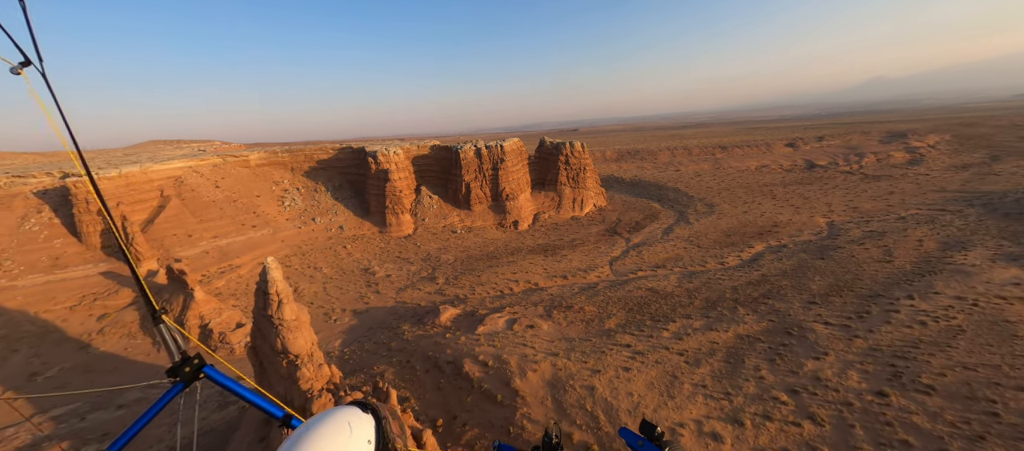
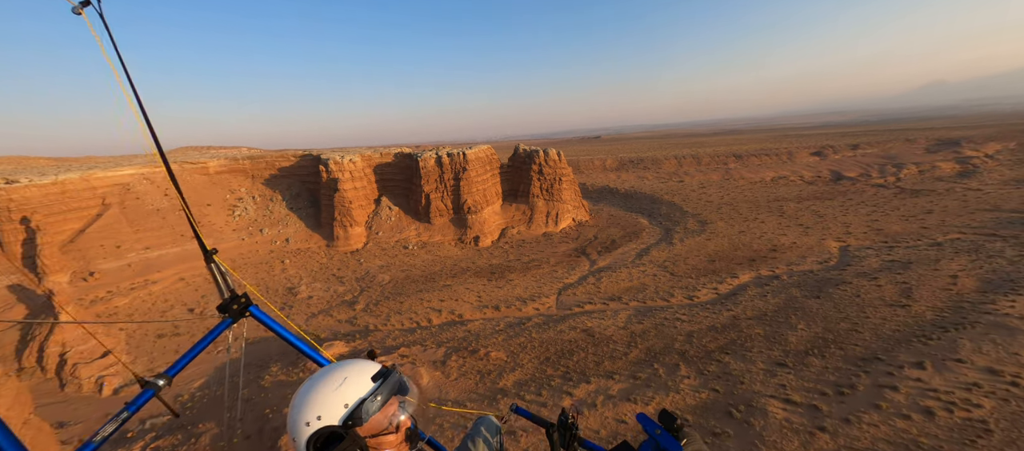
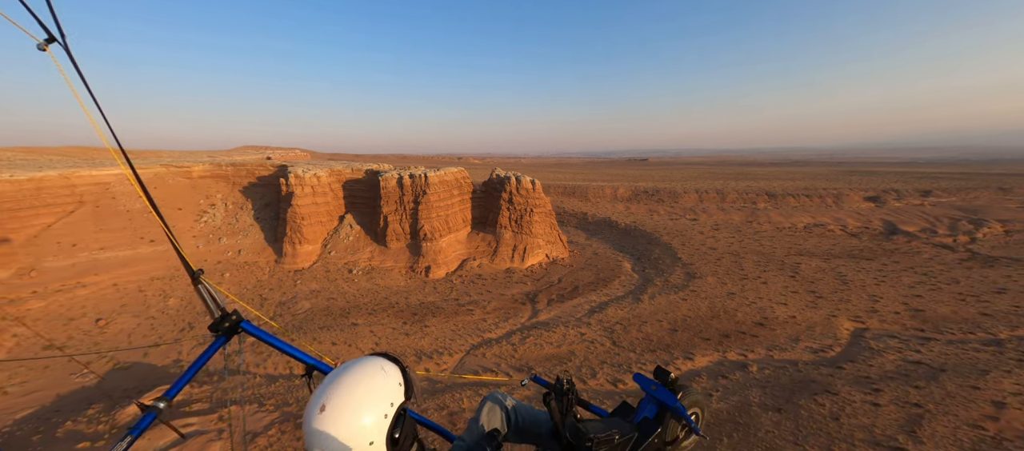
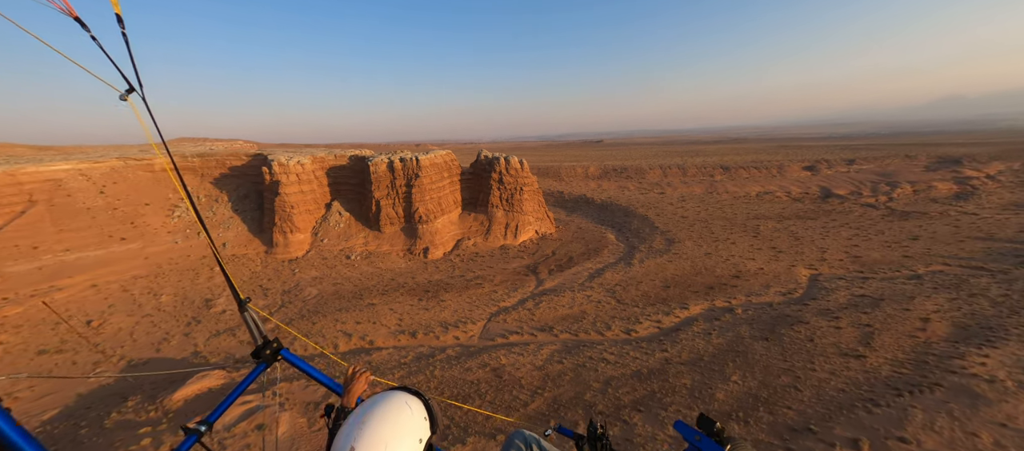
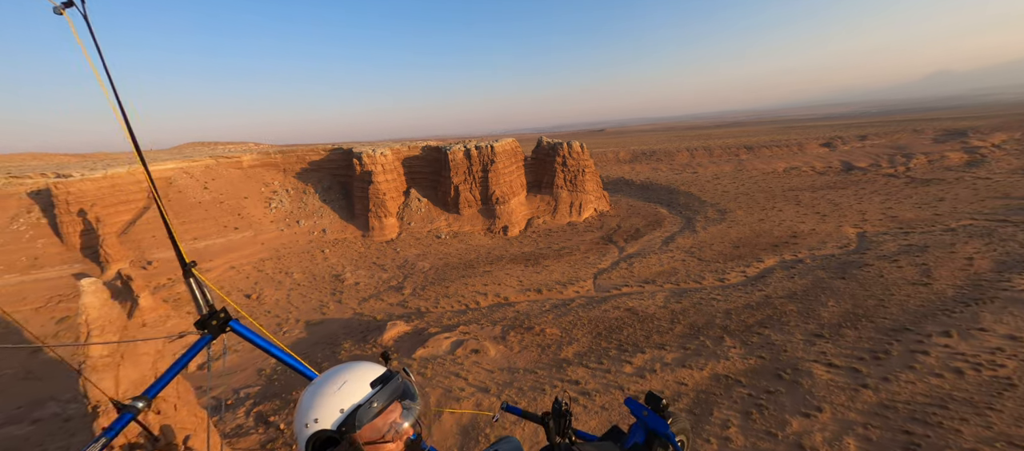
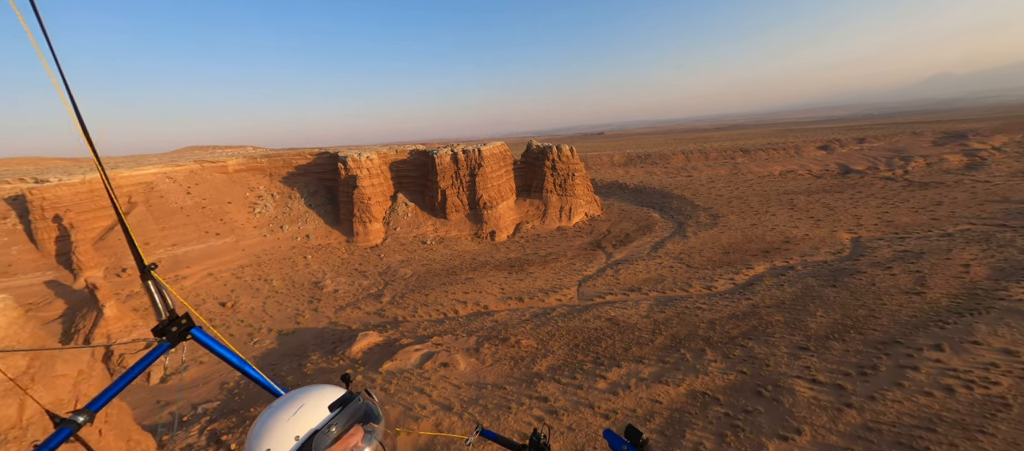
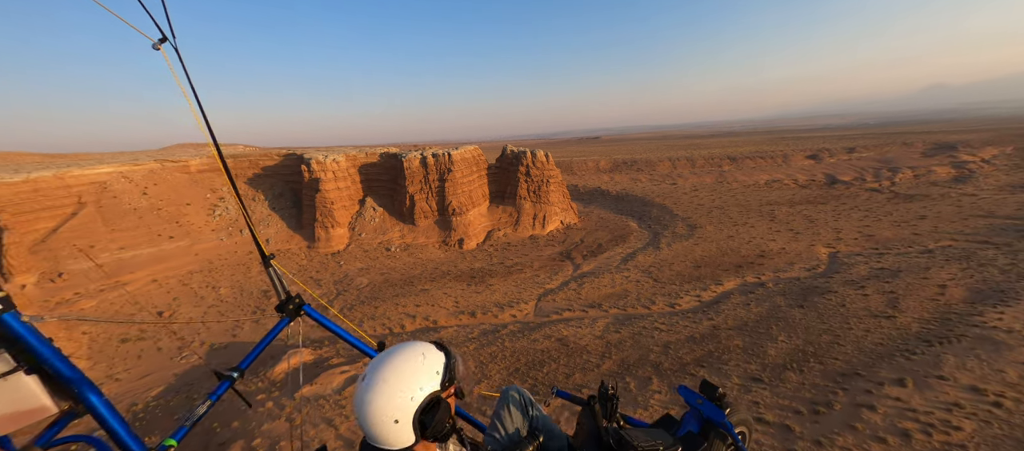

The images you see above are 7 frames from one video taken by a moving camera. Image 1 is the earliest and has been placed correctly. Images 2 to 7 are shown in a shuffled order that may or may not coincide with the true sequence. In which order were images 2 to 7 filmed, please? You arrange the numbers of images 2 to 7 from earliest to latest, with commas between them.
5, 6, 2, 7, 4, 3
